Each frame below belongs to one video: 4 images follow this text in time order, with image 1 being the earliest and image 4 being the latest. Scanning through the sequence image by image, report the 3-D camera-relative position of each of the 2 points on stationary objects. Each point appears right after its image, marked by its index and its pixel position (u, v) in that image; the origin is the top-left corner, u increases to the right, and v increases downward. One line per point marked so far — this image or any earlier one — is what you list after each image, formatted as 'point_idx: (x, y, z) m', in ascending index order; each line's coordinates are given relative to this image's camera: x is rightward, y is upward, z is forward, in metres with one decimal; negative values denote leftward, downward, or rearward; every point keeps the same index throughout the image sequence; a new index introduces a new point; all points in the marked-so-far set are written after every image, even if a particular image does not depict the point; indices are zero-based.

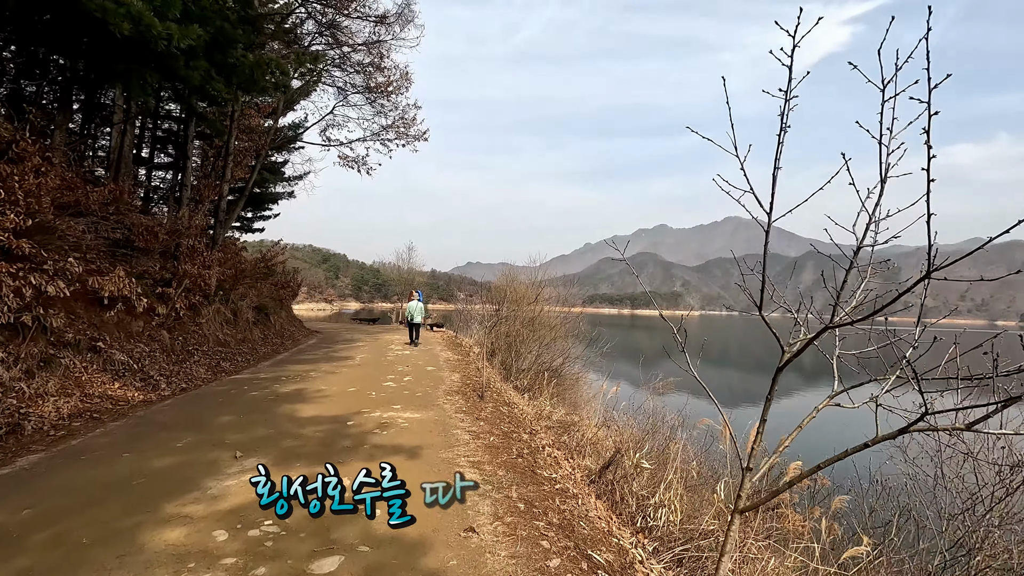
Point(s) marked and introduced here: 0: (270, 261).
0: (-9.1, +1.0, +17.3) m
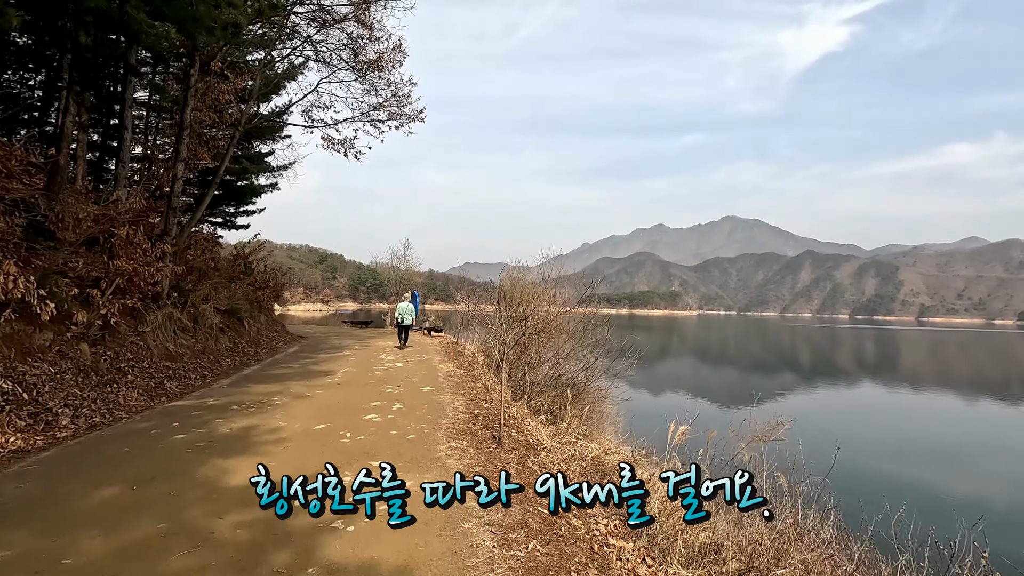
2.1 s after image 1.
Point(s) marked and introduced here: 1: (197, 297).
0: (-8.8, +1.0, +15.4) m
1: (-7.1, -0.2, +10.5) m
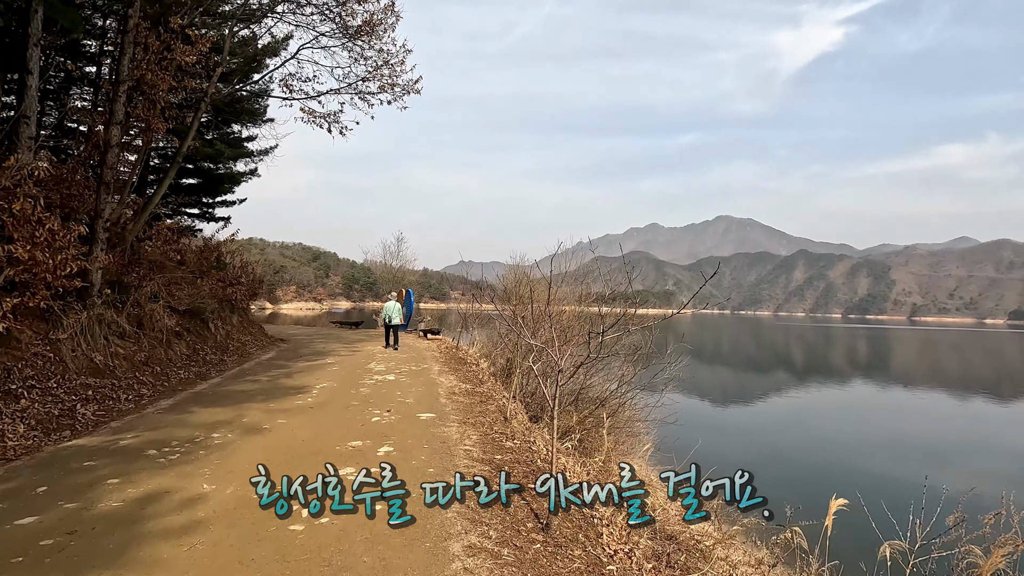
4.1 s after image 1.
0: (-8.6, +1.1, +13.5) m
1: (-6.8, -0.1, +8.6) m
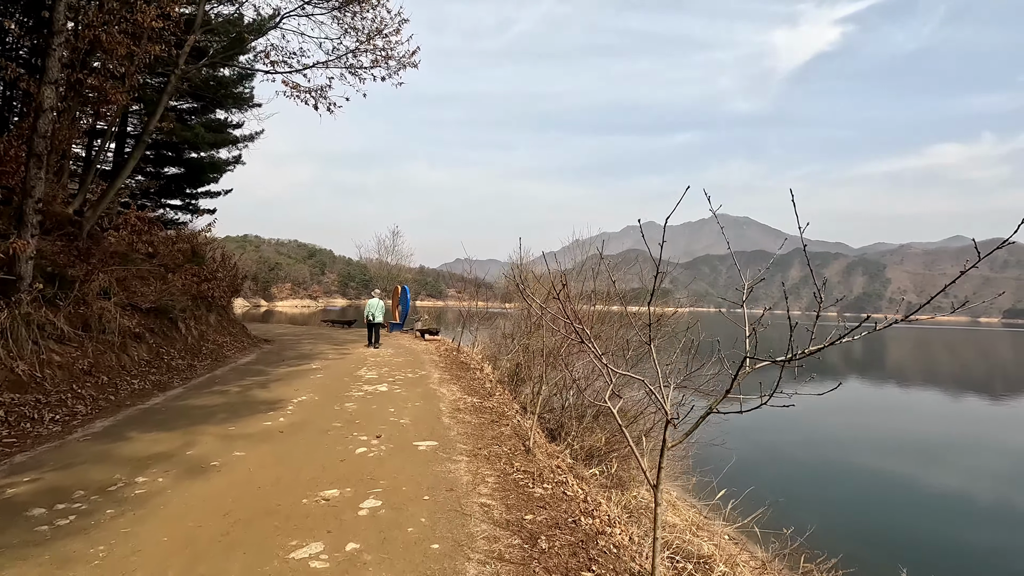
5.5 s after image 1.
0: (-8.4, +1.2, +12.2) m
1: (-6.6, 0.0, +7.4) m
